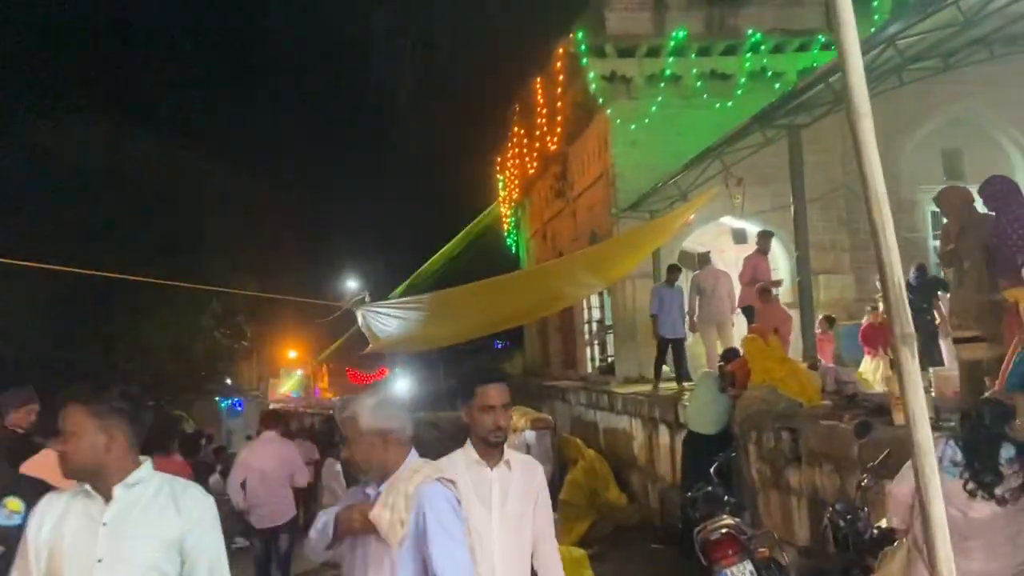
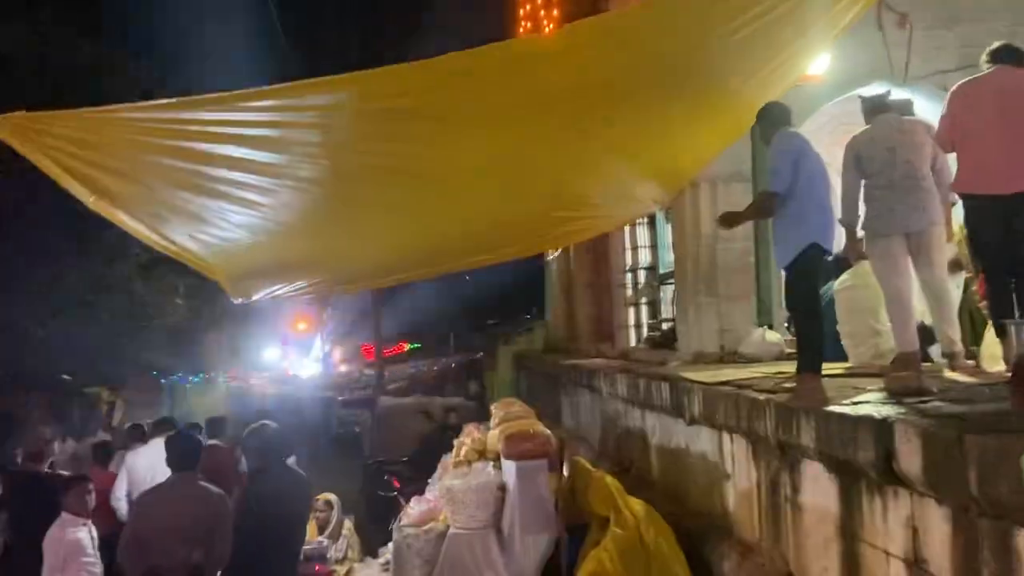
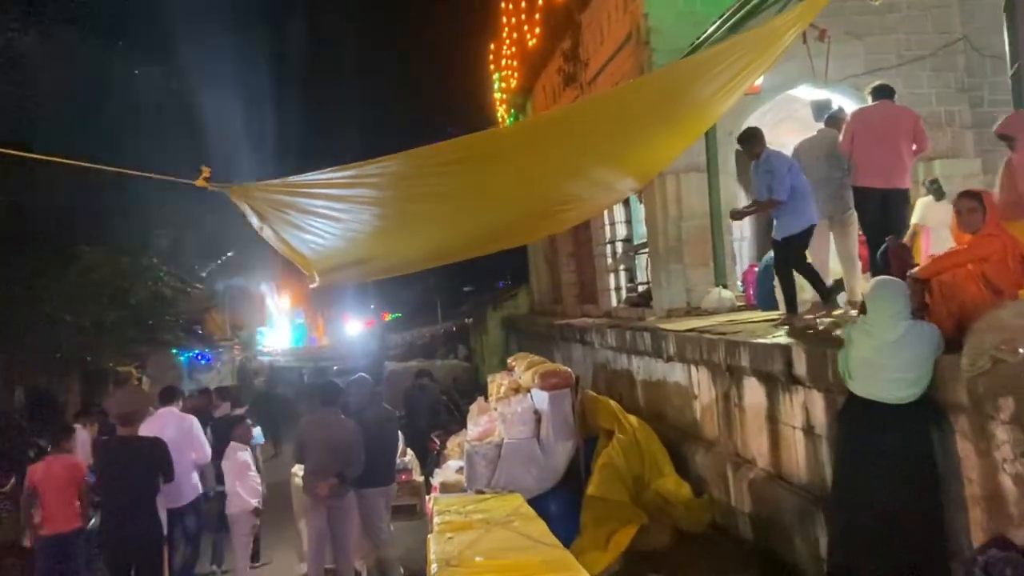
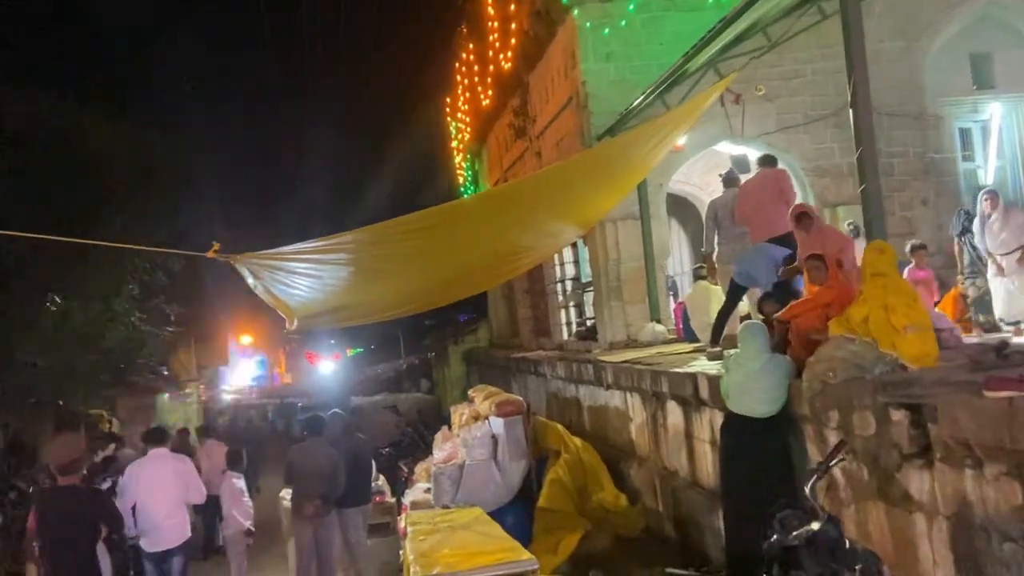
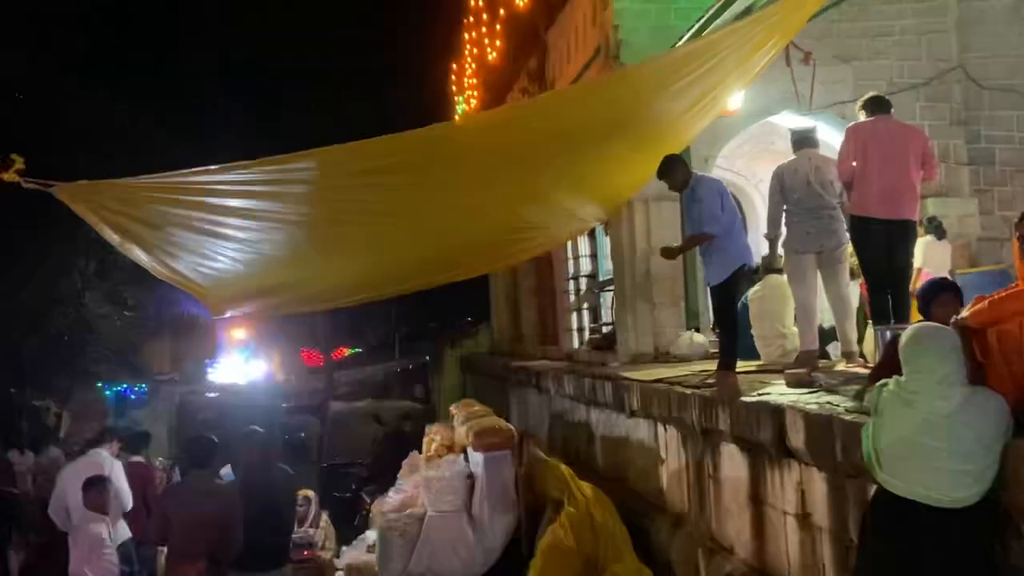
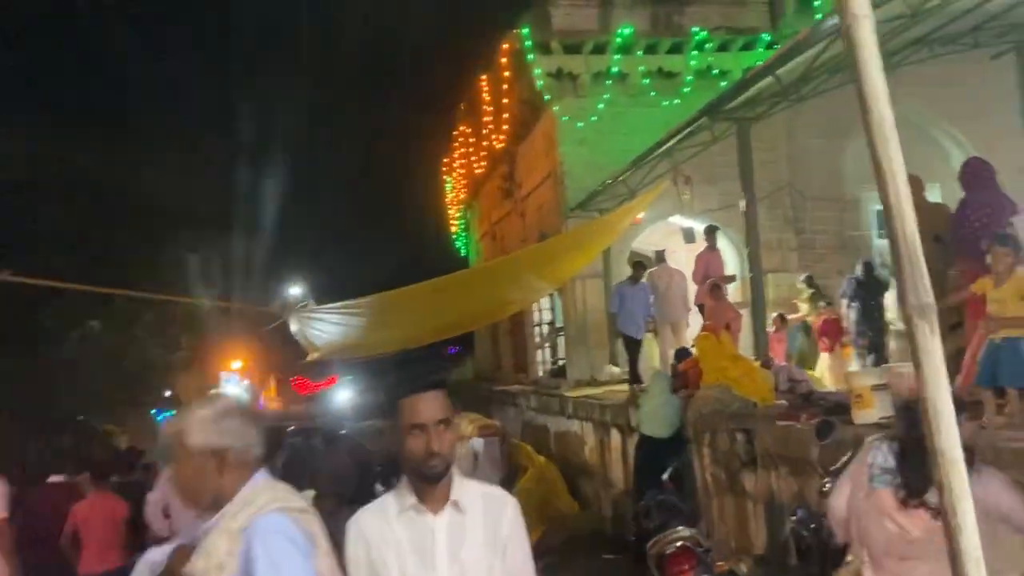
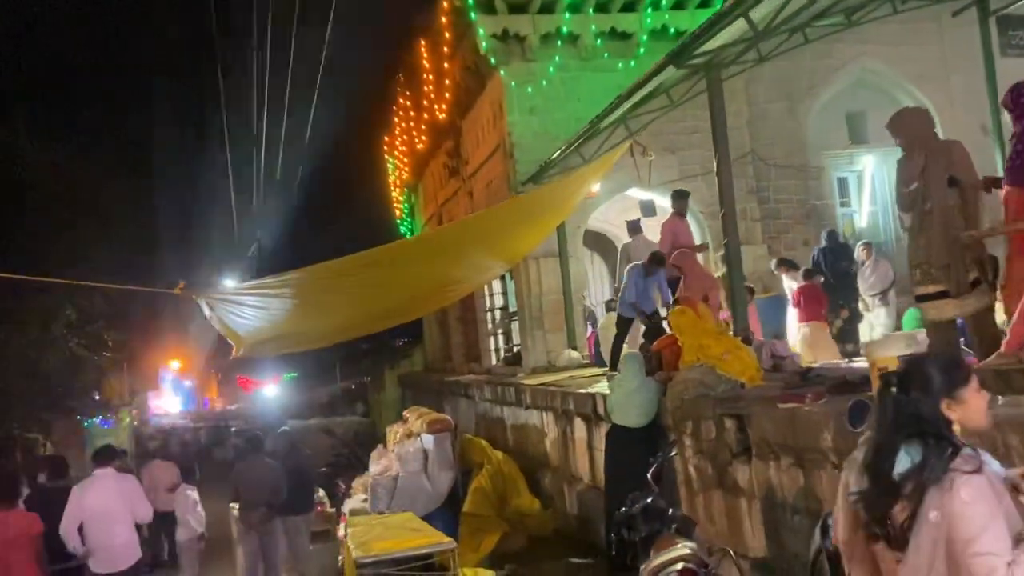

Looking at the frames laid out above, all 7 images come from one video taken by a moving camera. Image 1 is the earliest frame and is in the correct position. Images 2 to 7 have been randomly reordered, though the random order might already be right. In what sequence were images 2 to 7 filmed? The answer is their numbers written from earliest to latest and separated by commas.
6, 7, 4, 3, 5, 2
